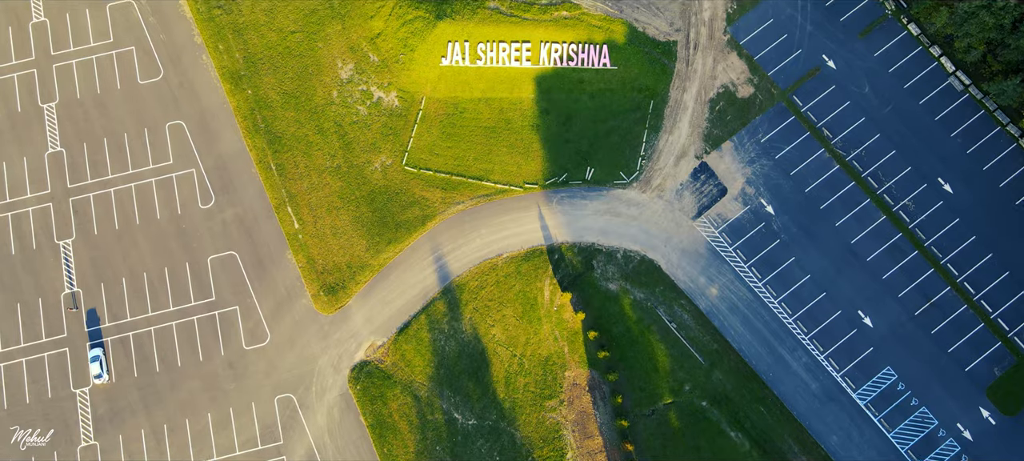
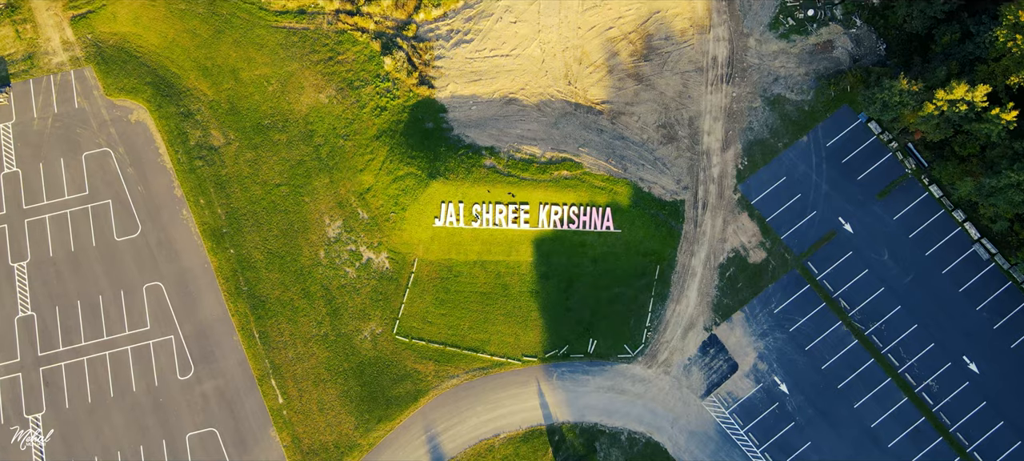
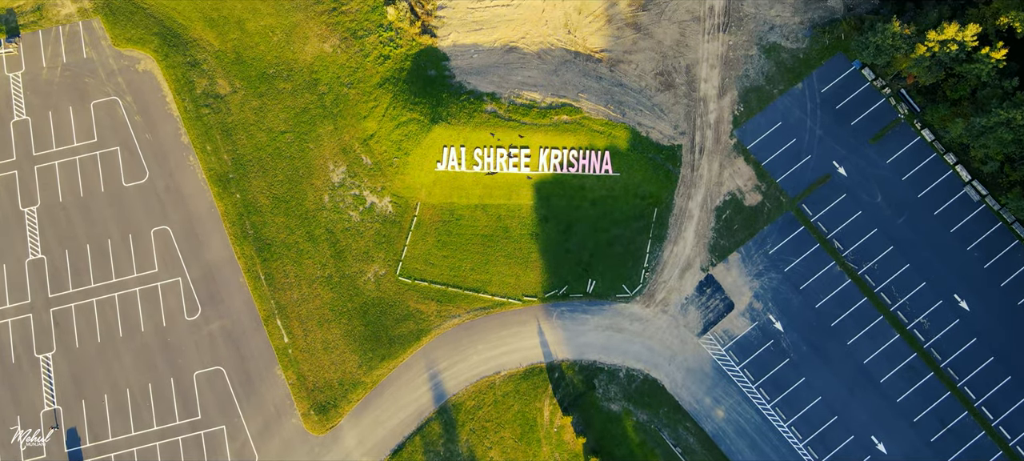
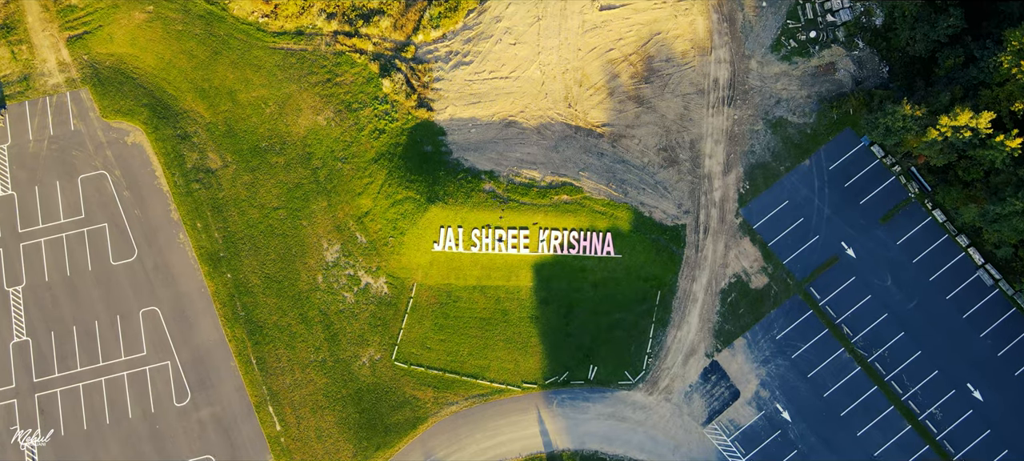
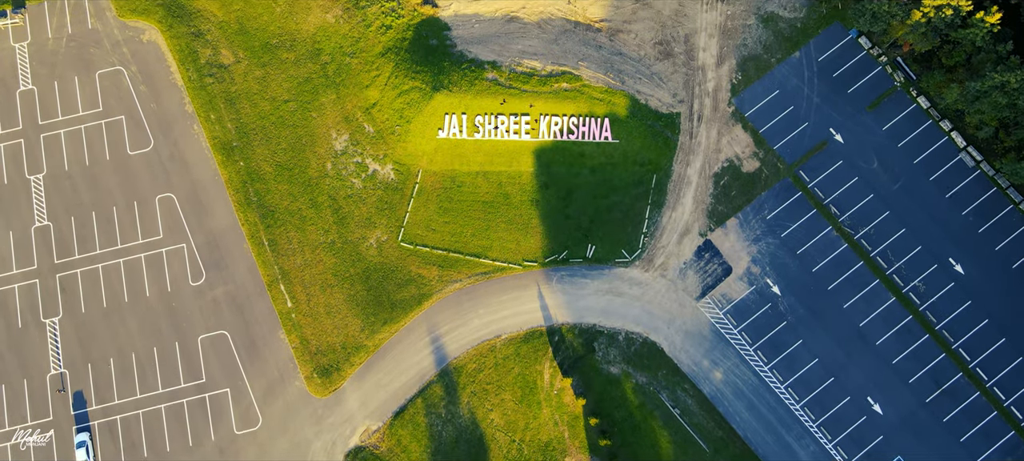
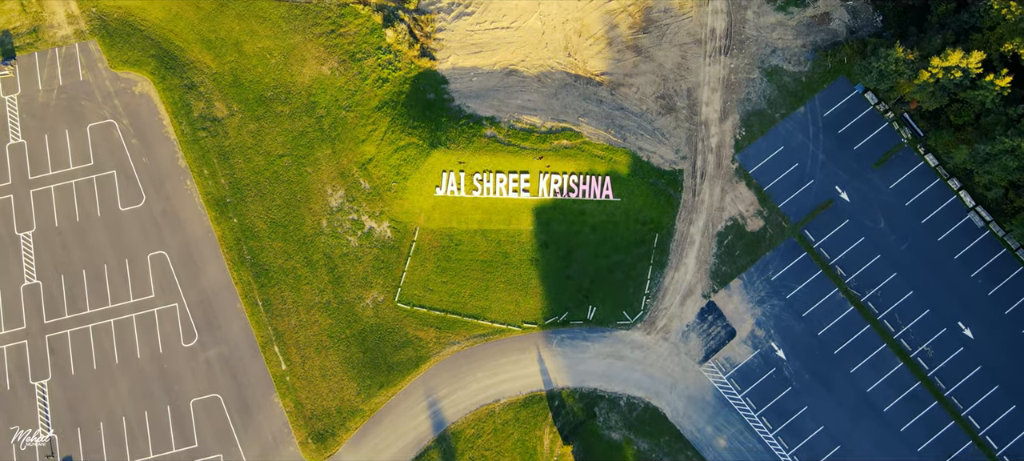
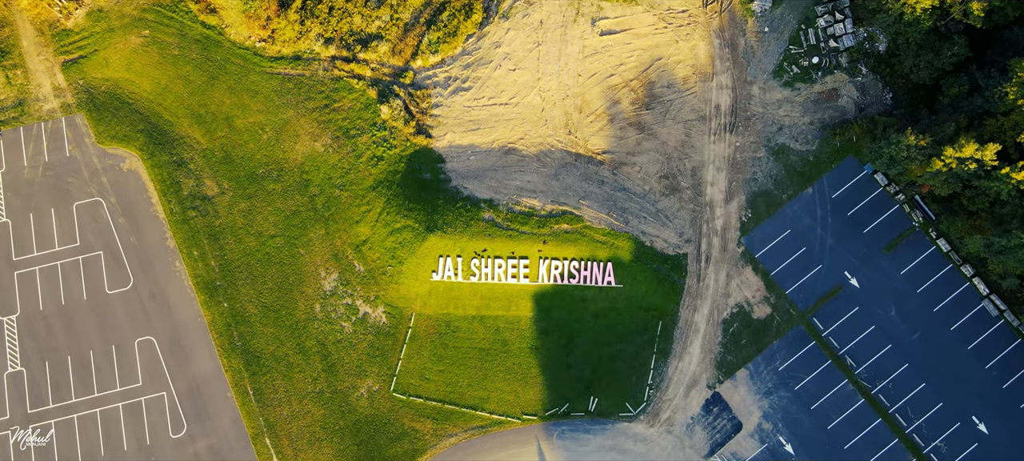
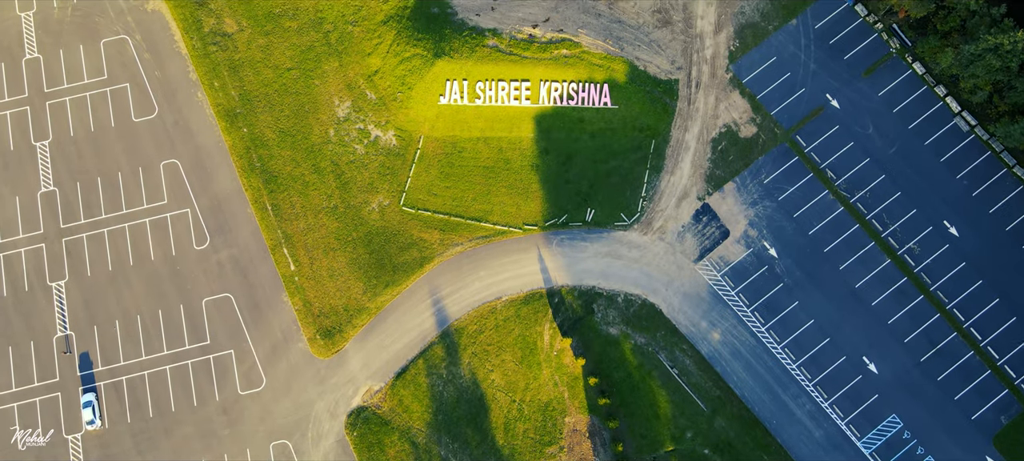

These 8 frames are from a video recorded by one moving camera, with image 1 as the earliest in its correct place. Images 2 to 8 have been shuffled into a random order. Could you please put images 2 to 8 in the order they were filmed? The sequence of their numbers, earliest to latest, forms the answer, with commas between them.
8, 5, 3, 6, 2, 4, 7
